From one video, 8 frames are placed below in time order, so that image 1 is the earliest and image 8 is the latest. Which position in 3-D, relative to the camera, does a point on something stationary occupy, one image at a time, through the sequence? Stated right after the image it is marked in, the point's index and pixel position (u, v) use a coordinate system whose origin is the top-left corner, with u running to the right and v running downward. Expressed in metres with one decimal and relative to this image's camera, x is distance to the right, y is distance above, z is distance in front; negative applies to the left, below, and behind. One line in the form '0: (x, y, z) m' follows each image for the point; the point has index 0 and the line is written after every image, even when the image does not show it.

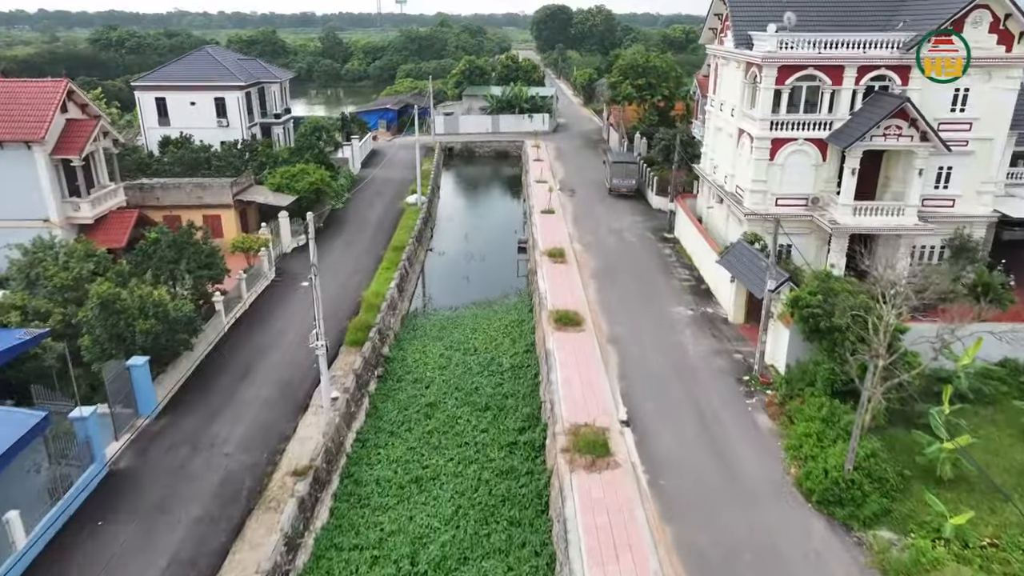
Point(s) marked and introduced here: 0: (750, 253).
0: (+6.8, +1.0, +18.9) m
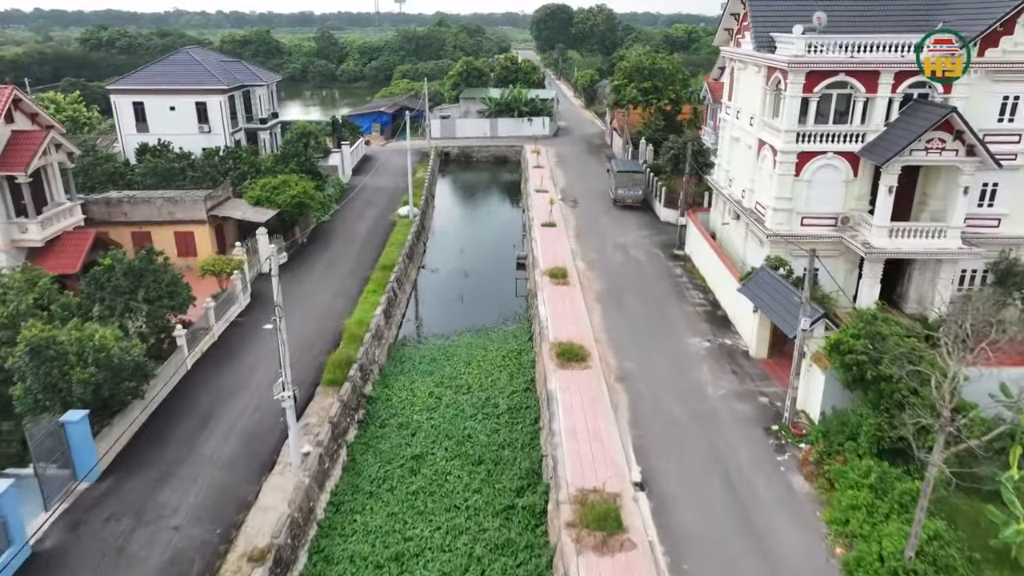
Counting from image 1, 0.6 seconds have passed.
0: (+6.7, +0.2, +16.9) m
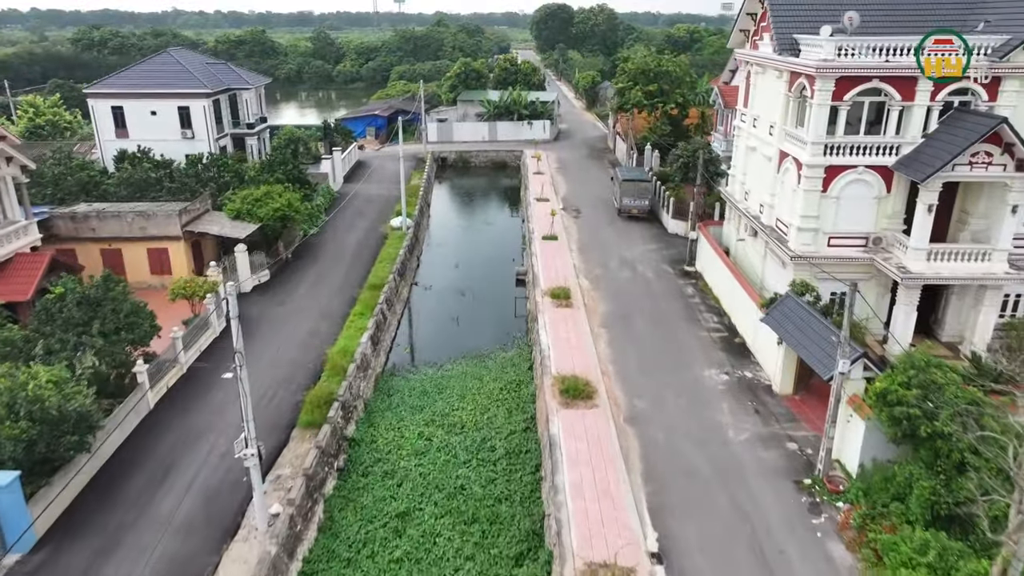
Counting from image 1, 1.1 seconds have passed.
0: (+6.7, -0.5, +15.2) m
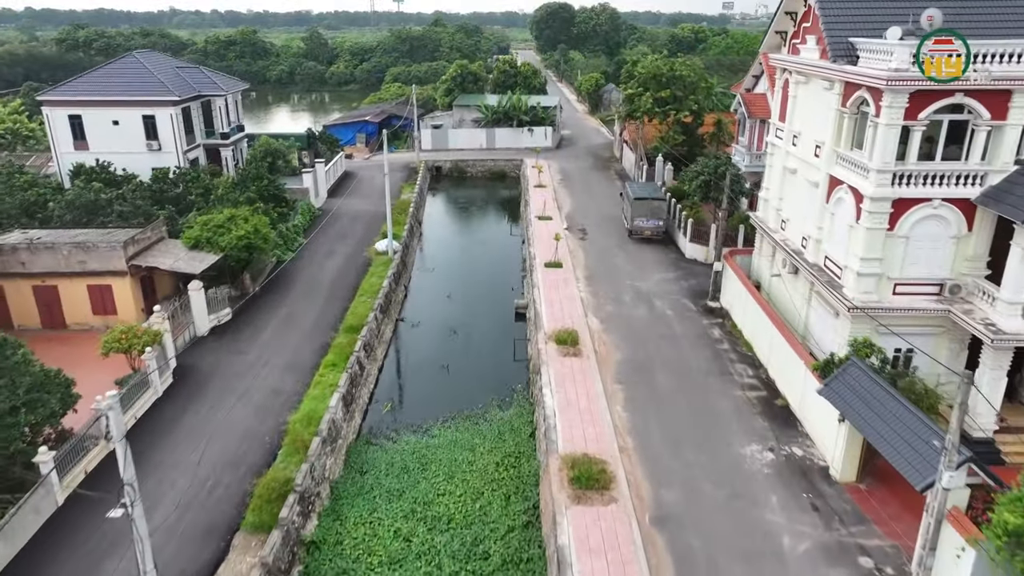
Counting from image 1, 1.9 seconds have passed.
0: (+6.6, -1.7, +12.2) m
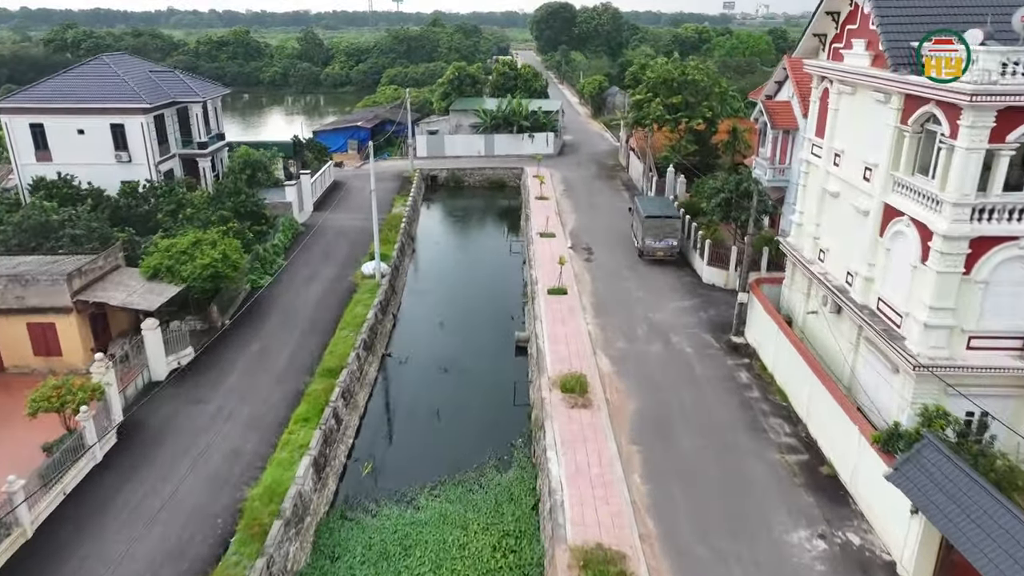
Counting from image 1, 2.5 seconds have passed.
0: (+6.6, -2.7, +9.9) m
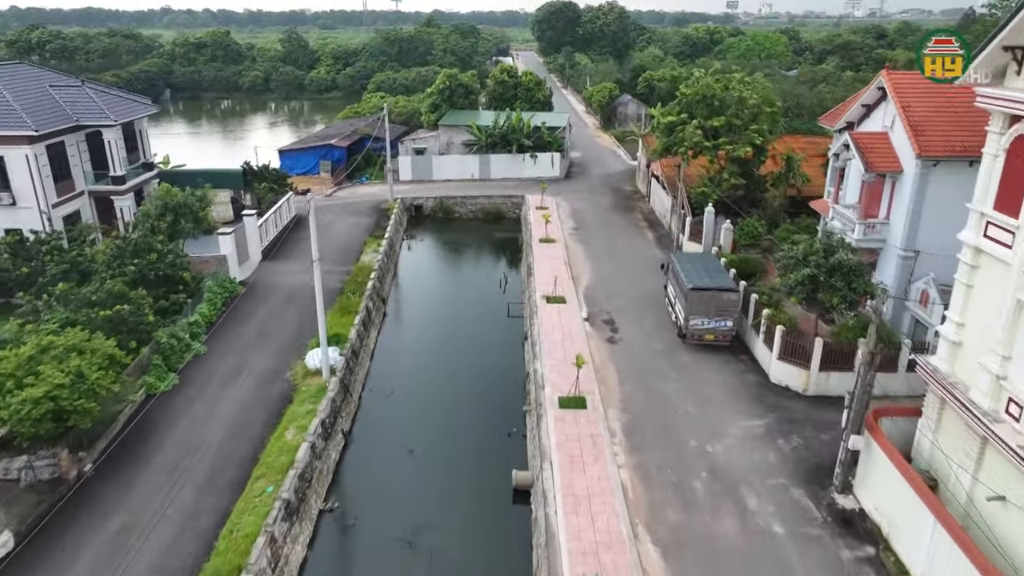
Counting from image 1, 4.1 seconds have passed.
0: (+6.5, -5.2, +3.6) m
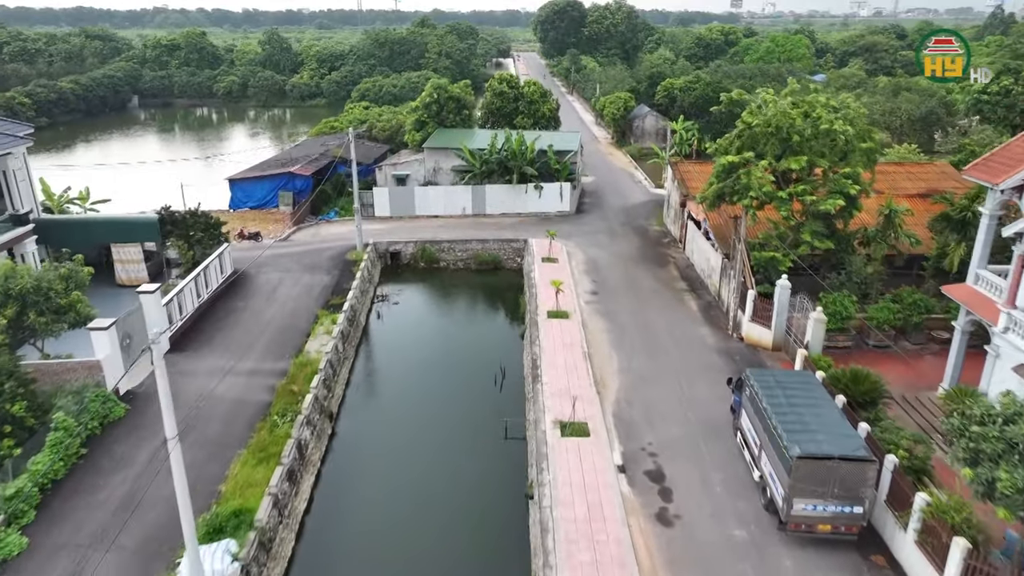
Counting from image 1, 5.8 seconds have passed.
0: (+6.5, -8.0, -3.2) m
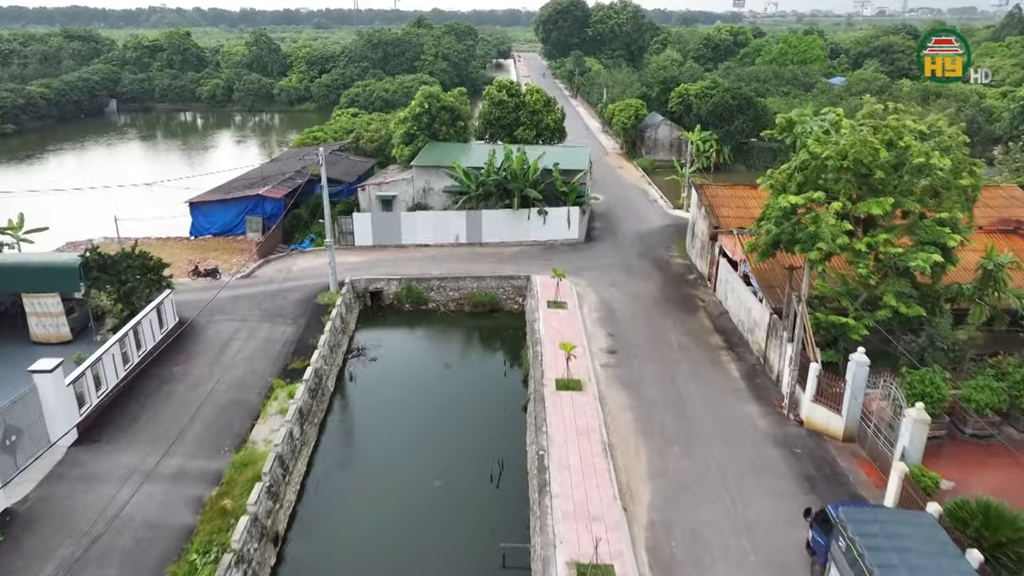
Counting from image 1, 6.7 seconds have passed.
0: (+6.4, -9.6, -7.1) m
